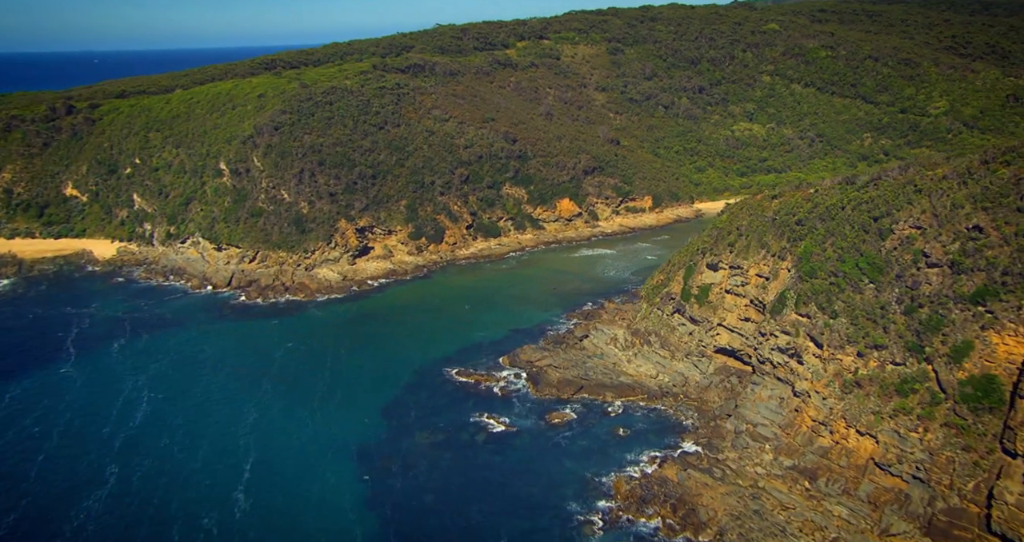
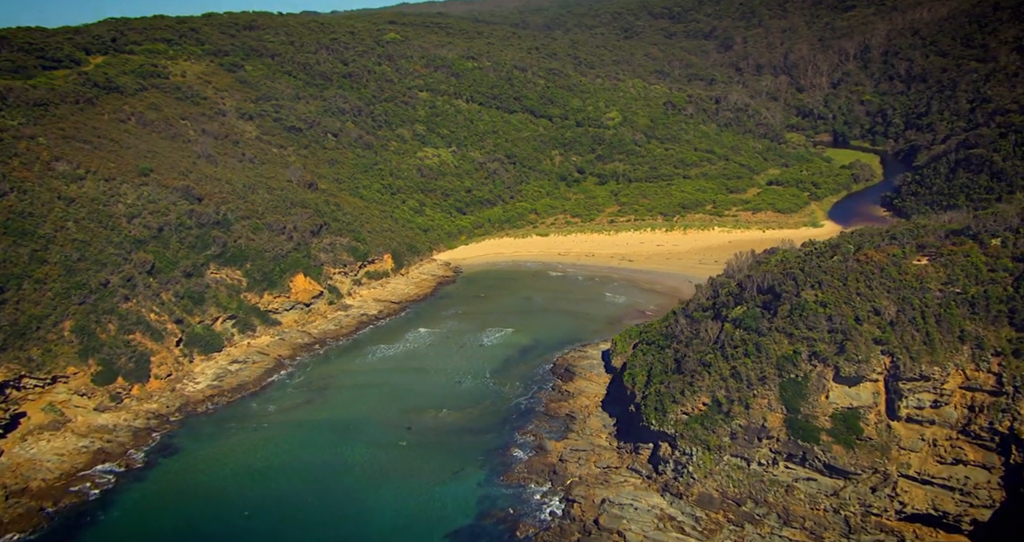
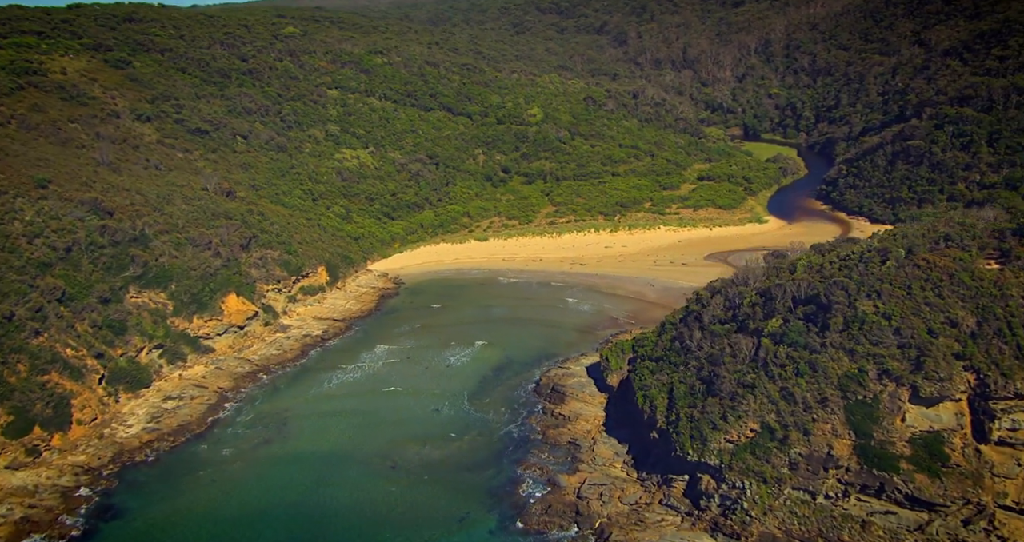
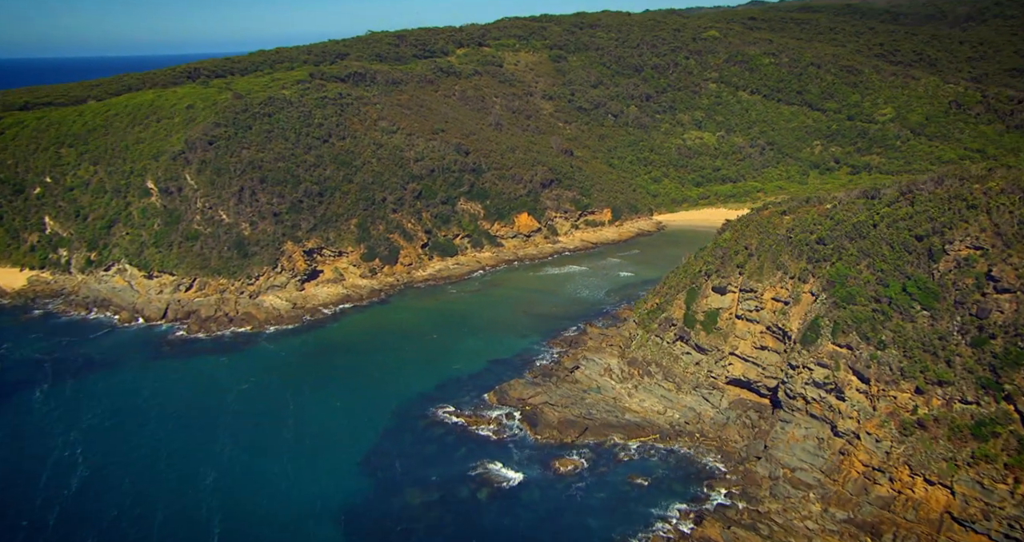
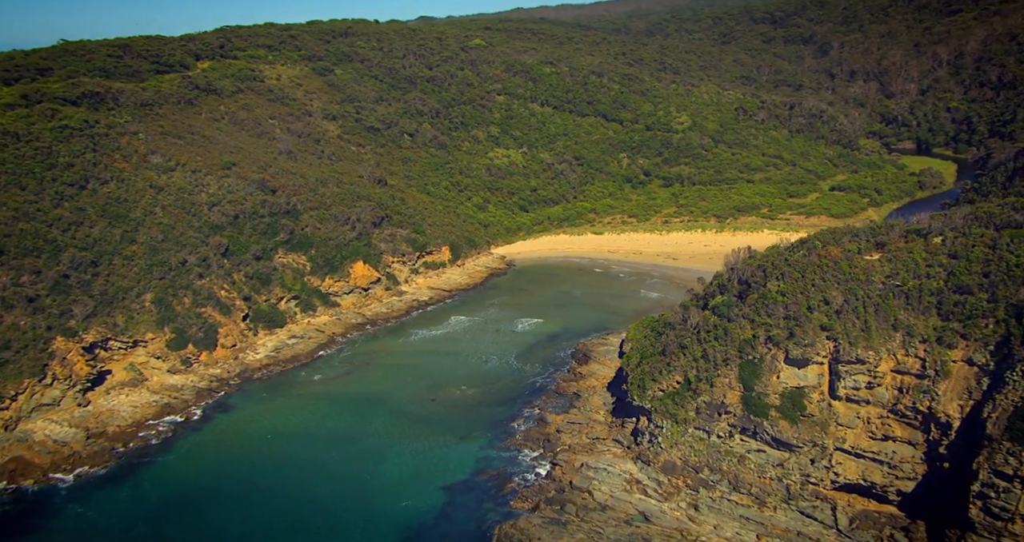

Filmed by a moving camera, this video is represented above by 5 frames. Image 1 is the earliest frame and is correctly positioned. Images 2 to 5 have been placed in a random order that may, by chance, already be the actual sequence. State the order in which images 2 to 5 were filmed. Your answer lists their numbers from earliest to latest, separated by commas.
4, 5, 2, 3
